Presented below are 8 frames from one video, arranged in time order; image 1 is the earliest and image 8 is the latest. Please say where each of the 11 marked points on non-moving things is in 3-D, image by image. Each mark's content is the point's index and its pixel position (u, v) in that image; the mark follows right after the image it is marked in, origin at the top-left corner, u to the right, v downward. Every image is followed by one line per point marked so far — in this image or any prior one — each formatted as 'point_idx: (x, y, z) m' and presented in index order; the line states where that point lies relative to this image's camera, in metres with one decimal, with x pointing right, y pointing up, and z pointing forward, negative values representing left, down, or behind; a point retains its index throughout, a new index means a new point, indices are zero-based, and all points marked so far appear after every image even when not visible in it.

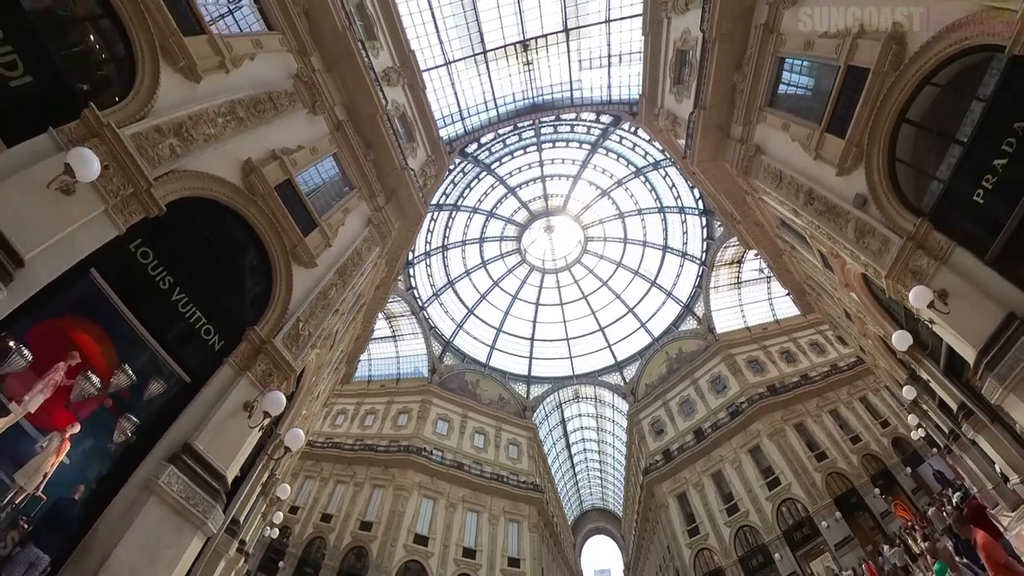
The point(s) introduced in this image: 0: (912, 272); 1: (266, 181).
0: (+6.0, +0.3, +6.4) m
1: (-4.1, +1.7, +6.9) m
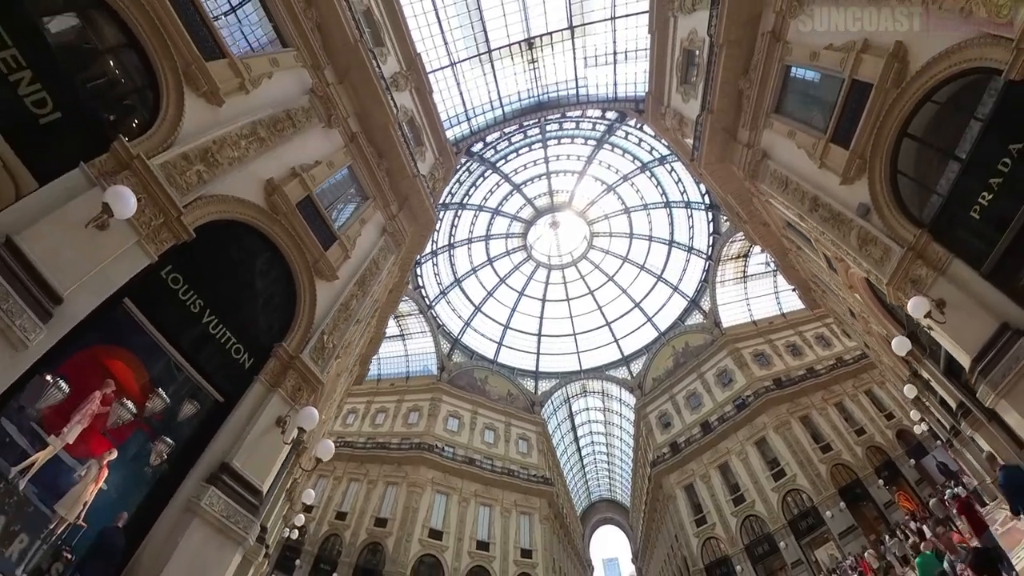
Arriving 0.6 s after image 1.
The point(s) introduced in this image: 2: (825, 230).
0: (+6.2, +0.1, +6.6) m
1: (-3.8, +1.5, +7.2) m
2: (+6.1, +1.1, +8.3) m
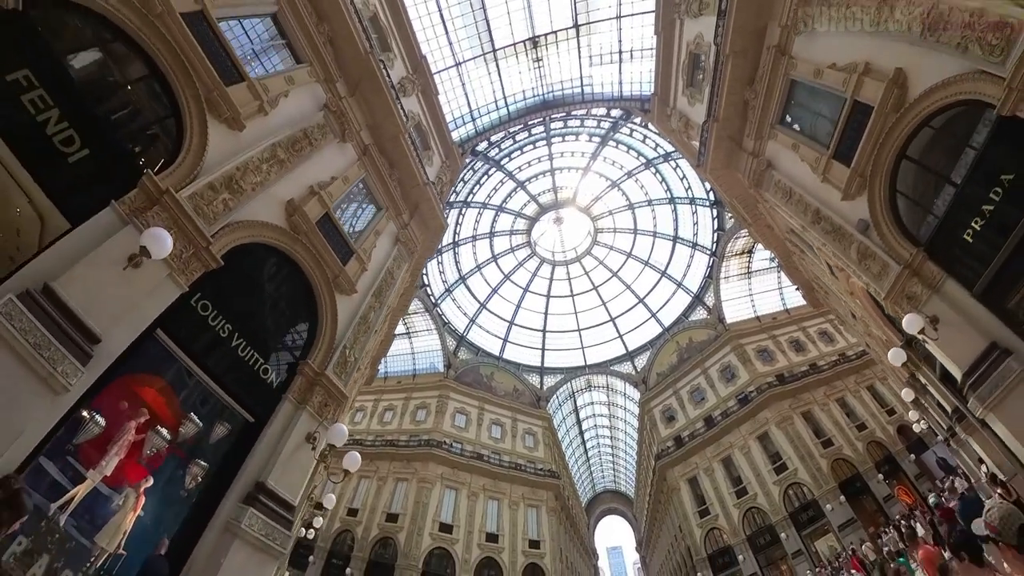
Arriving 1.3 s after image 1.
0: (+6.4, -0.1, +6.9) m
1: (-3.6, +1.2, +7.6) m
2: (+6.3, +0.9, +8.5) m
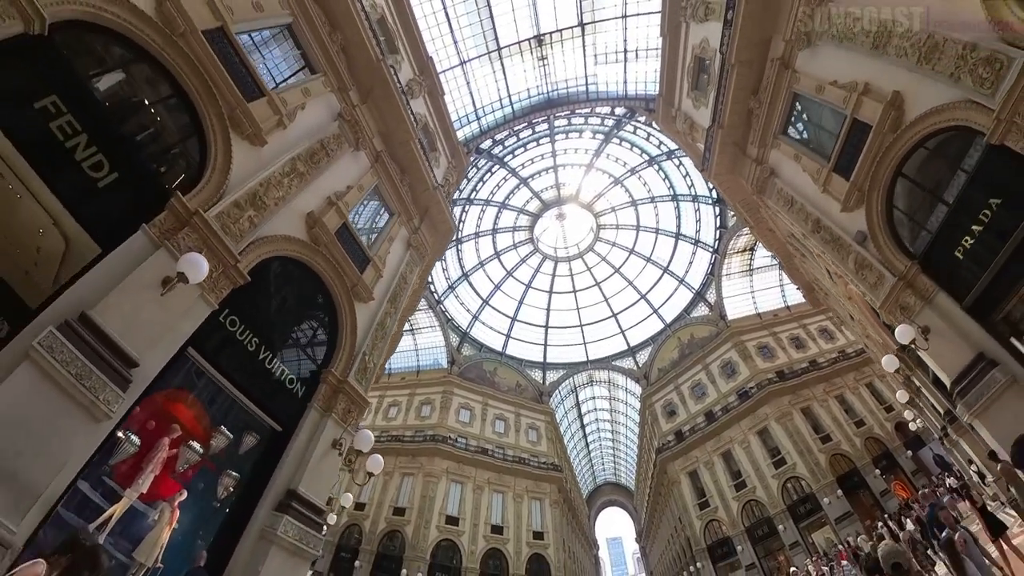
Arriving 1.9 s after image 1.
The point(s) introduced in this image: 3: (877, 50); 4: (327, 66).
0: (+6.6, -0.3, +7.2) m
1: (-3.4, +1.0, +7.9) m
2: (+6.6, +0.8, +8.9) m
3: (+5.8, +3.8, +6.8) m
4: (-4.2, +5.1, +9.7) m
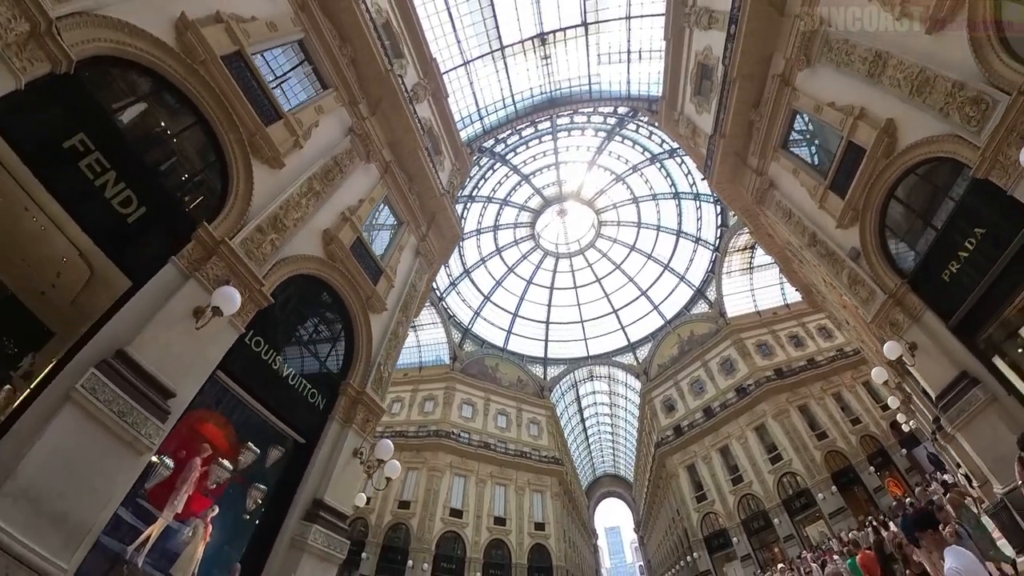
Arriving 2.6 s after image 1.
0: (+6.8, -0.6, +7.6) m
1: (-3.3, +0.8, +8.3) m
2: (+6.7, +0.5, +9.2) m
3: (+6.0, +3.5, +7.1) m
4: (-4.1, +4.8, +10.0) m
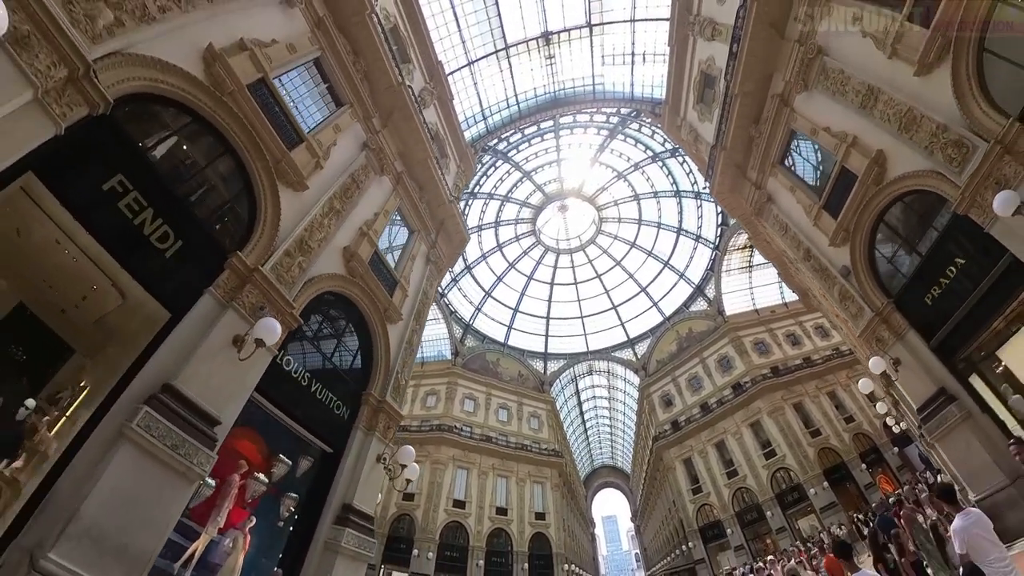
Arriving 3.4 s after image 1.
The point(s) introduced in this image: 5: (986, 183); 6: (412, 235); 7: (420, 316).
0: (+6.9, -1.0, +8.1) m
1: (-3.1, +0.5, +8.7) m
2: (+6.9, +0.2, +9.7) m
3: (+6.2, +3.1, +7.5) m
4: (-3.9, +4.6, +10.3) m
5: (+6.2, +1.4, +5.6) m
6: (-2.9, +1.5, +12.3) m
7: (-2.5, -0.7, +11.5) m
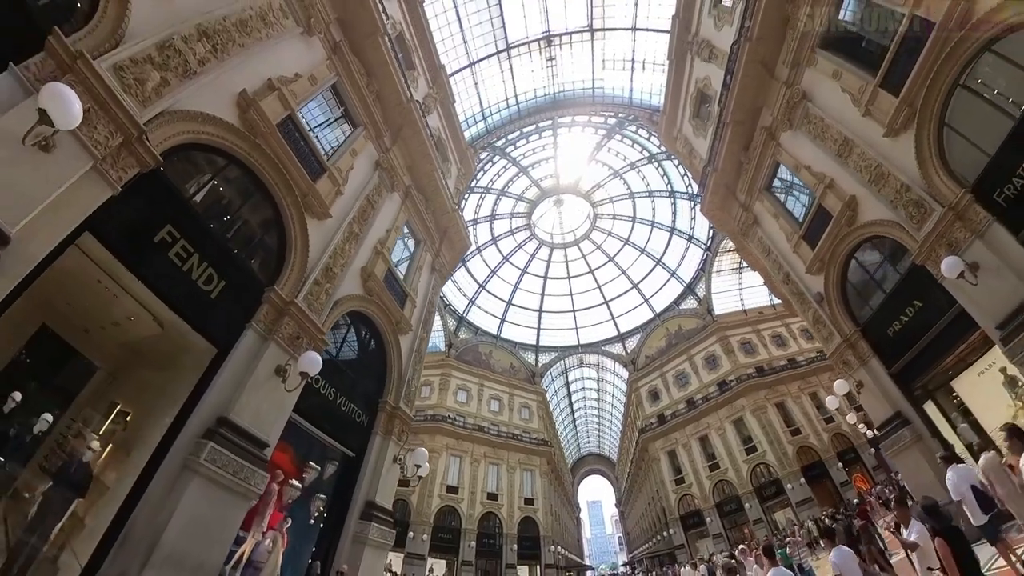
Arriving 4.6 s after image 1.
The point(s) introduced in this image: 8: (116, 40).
0: (+7.0, -1.6, +9.0) m
1: (-3.0, +0.2, +9.3) m
2: (+6.9, -0.3, +10.5) m
3: (+6.3, +2.5, +8.2) m
4: (-3.7, +4.3, +10.8) m
5: (+6.4, +0.7, +6.4) m
6: (-2.9, +1.3, +12.9) m
7: (-2.5, -1.0, +12.2) m
8: (-4.5, +2.8, +4.8) m
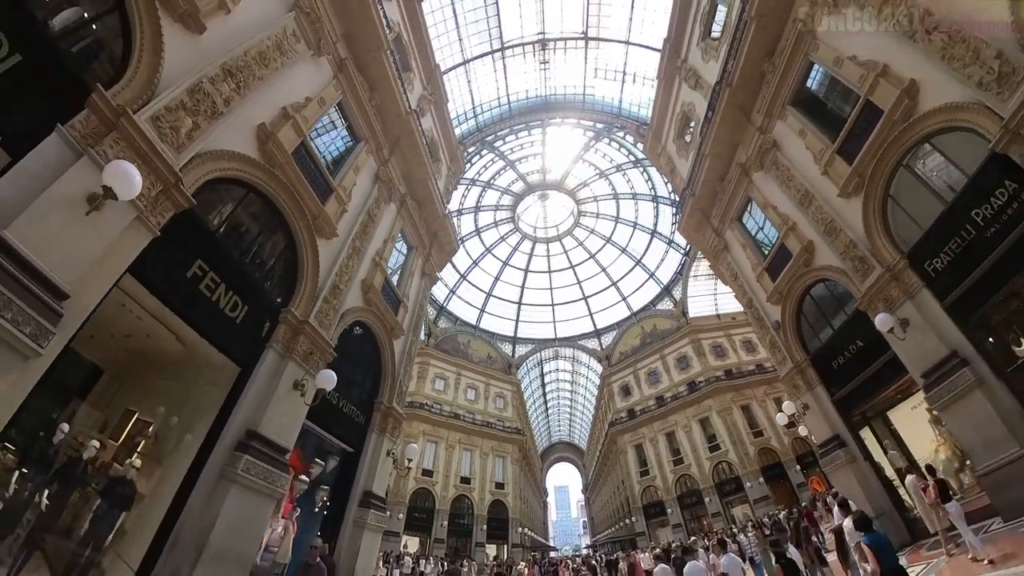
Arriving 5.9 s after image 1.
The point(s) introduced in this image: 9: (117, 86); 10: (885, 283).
0: (+6.7, -2.3, +10.1) m
1: (-3.2, -0.1, +9.9) m
2: (+6.6, -1.0, +11.6) m
3: (+6.3, +1.8, +9.2) m
4: (-3.8, +4.1, +11.2) m
5: (+6.3, -0.1, +7.4) m
6: (-3.2, +1.1, +13.4) m
7: (-2.9, -1.2, +12.8) m
8: (-4.4, +2.4, +5.2) m
9: (-4.6, +2.4, +5.0) m
10: (+6.3, +0.1, +7.2) m
